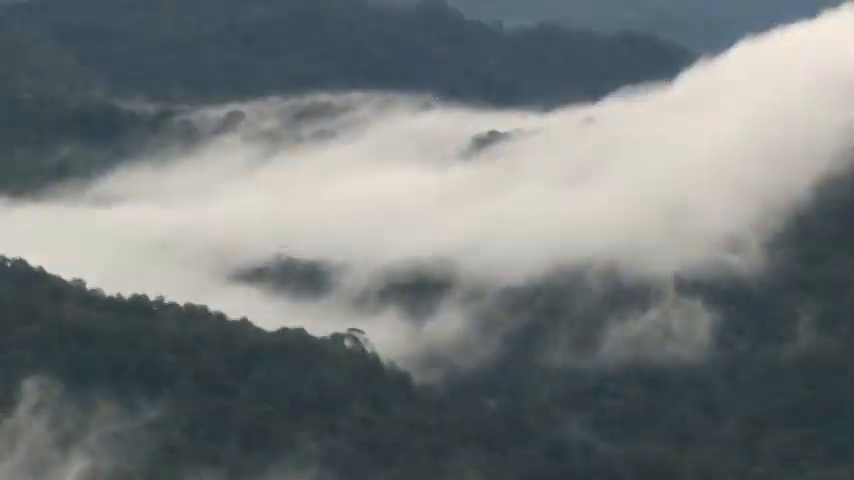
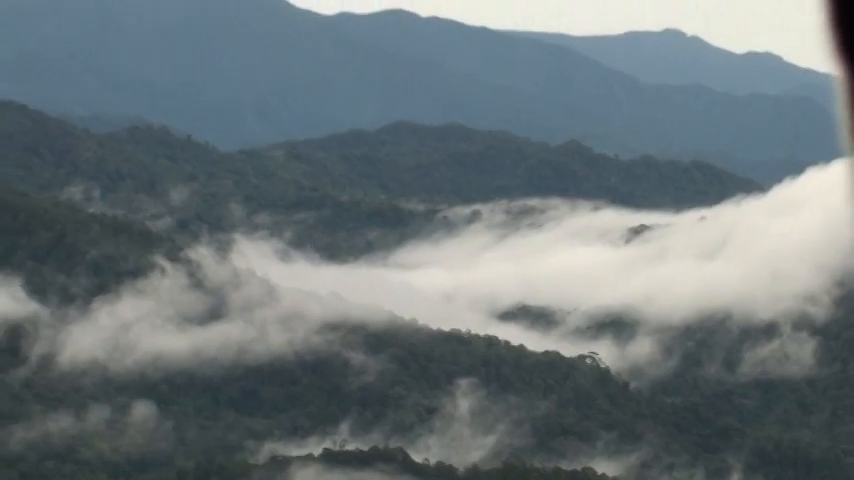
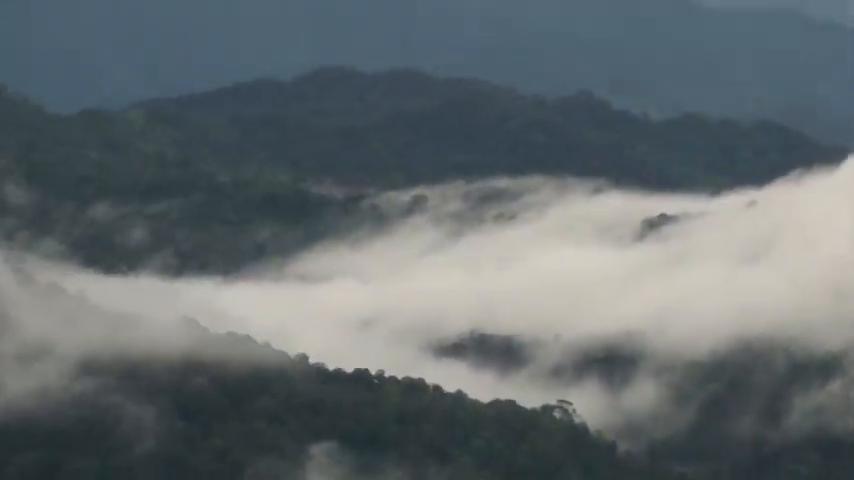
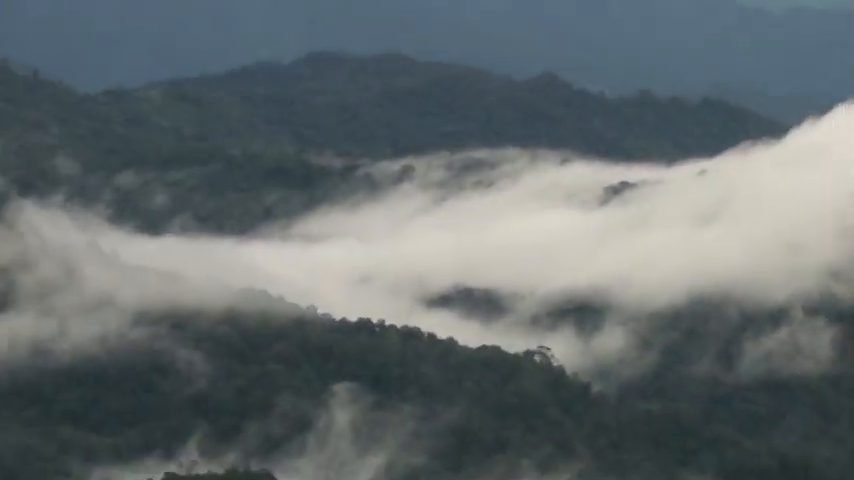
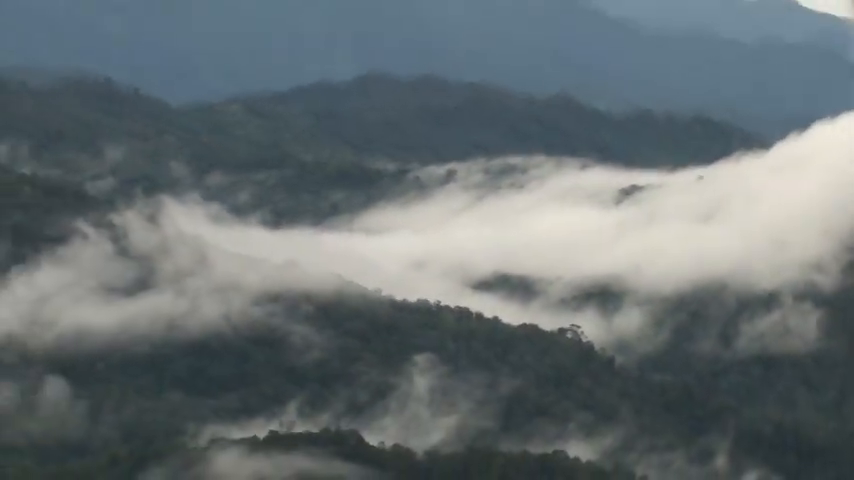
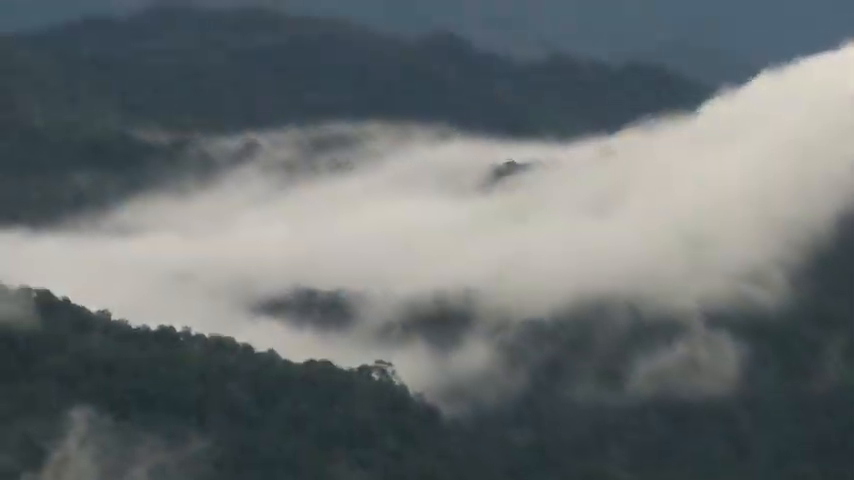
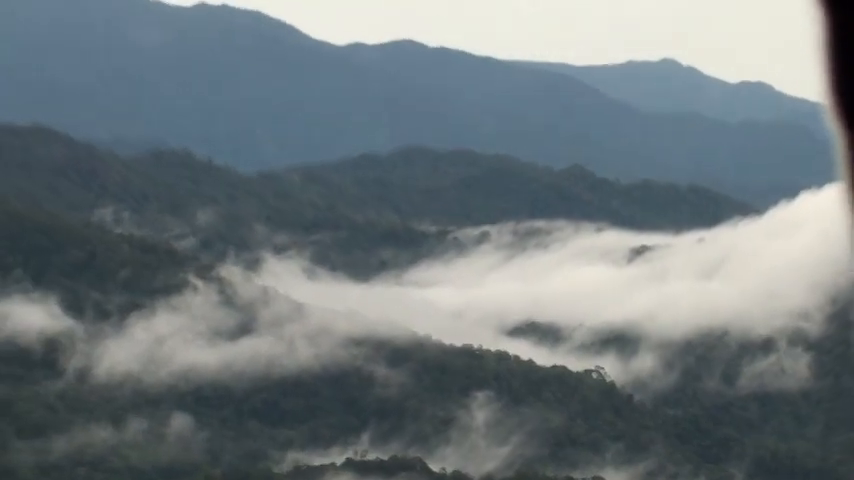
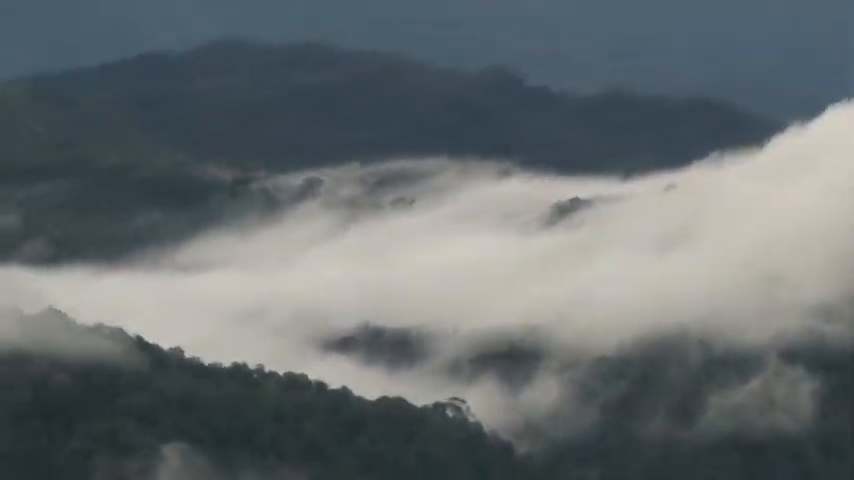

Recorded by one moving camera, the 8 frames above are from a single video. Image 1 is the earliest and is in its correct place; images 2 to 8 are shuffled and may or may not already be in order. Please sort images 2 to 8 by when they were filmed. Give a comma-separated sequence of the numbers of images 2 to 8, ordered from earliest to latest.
6, 8, 3, 4, 5, 2, 7
